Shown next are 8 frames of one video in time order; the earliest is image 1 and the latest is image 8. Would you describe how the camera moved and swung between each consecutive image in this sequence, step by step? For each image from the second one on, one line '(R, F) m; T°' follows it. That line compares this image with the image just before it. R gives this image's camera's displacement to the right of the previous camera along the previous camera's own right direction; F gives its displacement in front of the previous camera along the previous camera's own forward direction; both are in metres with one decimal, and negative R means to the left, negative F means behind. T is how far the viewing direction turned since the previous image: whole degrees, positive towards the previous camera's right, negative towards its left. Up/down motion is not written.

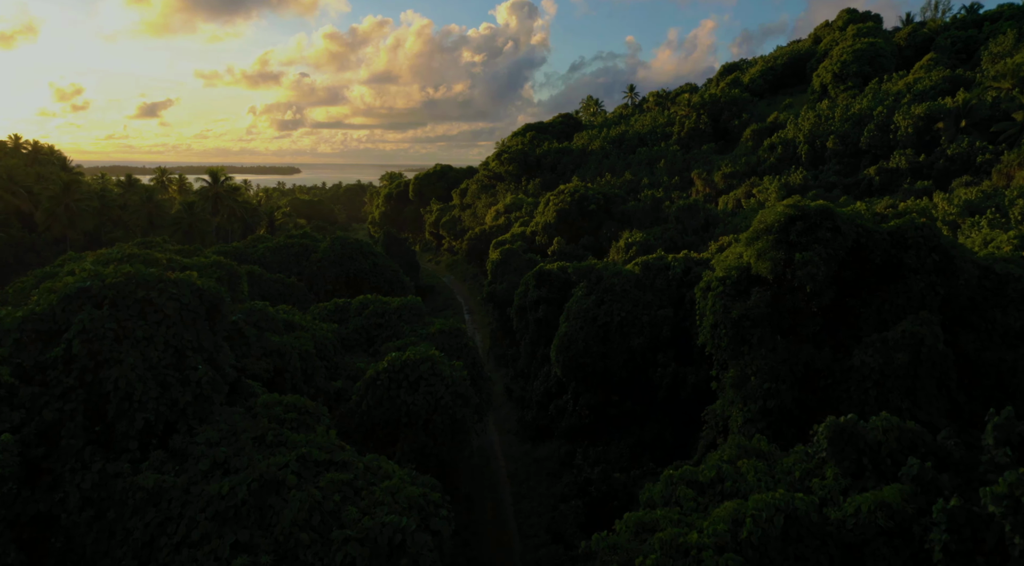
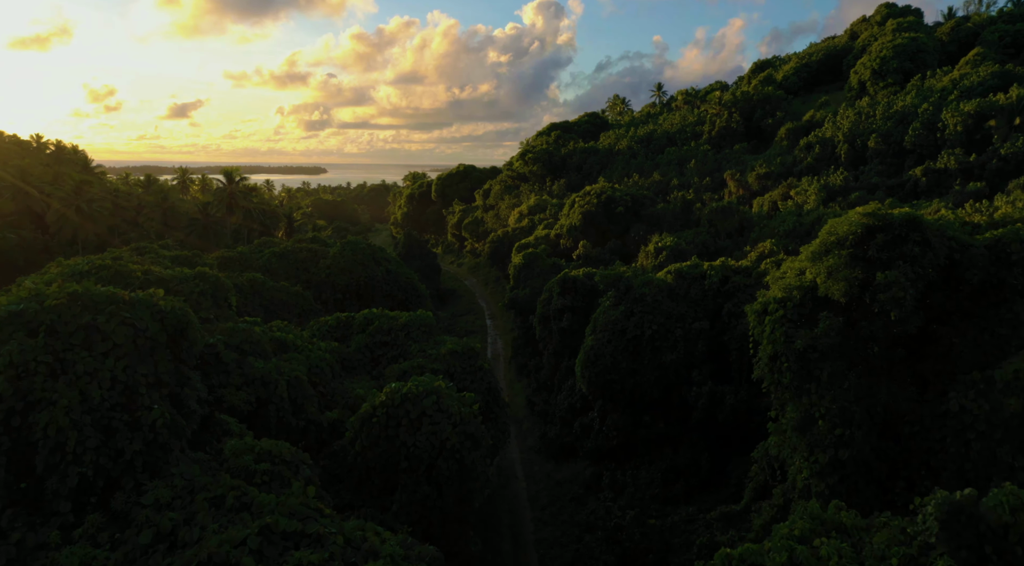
(+0.1, +1.6) m; -2°
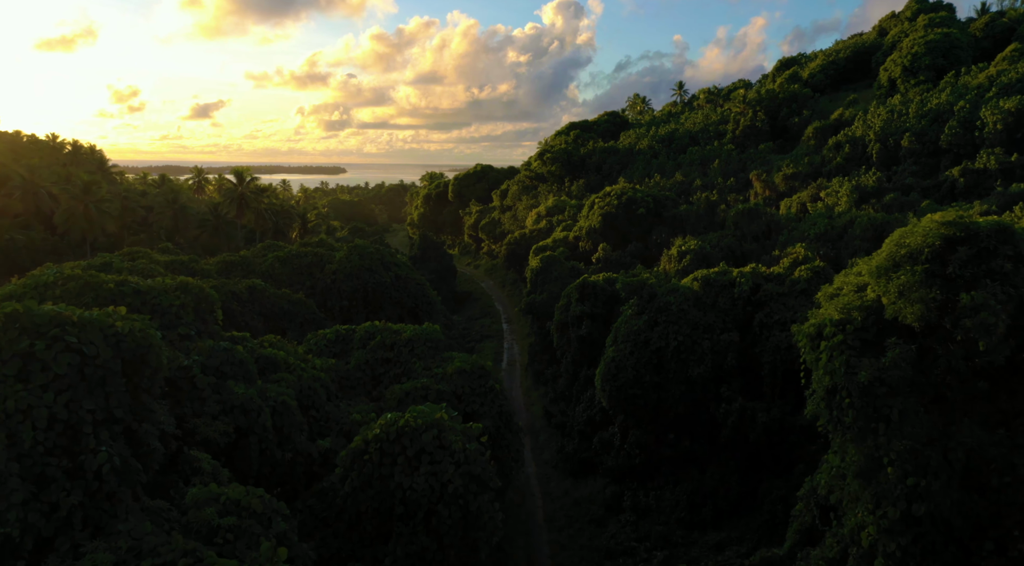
(+0.1, +1.2) m; -2°
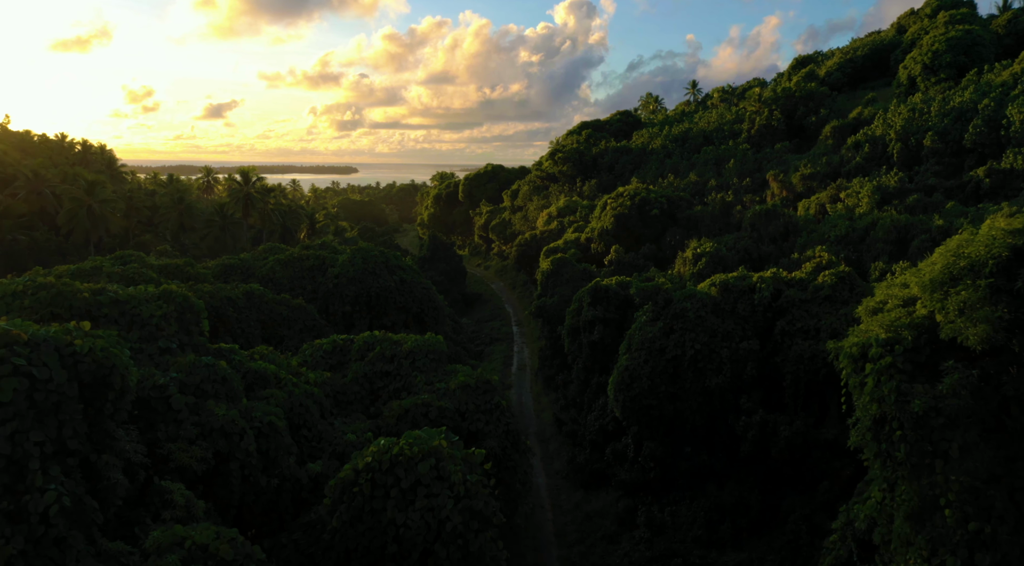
(0.0, +0.8) m; -1°
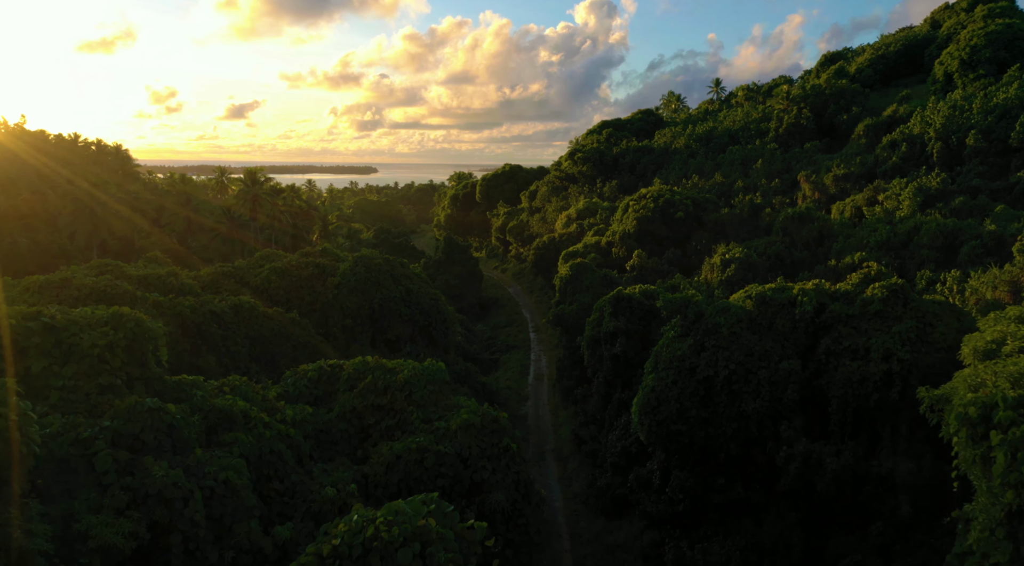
(+0.1, +1.6) m; -2°
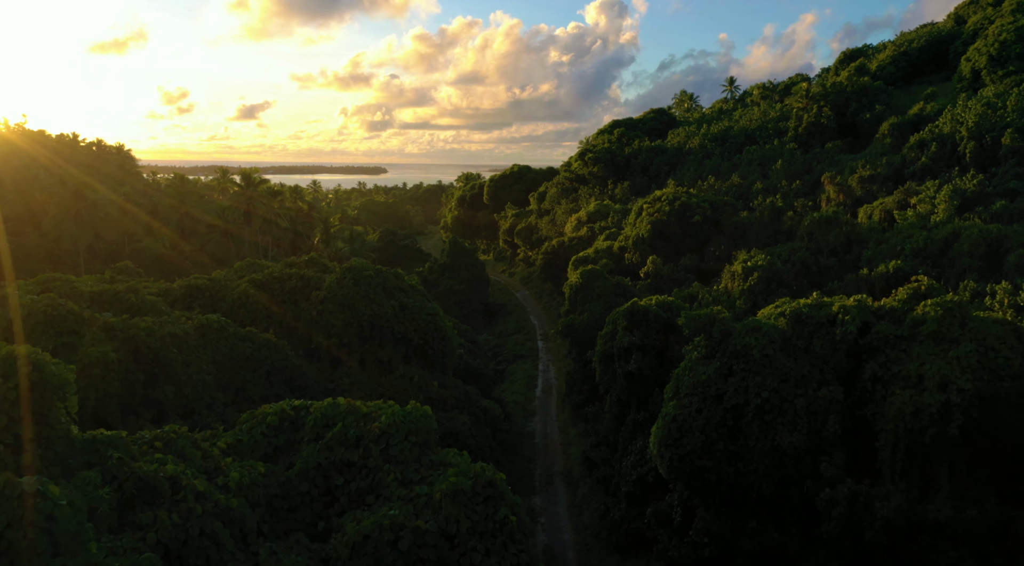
(+0.1, +1.8) m; -1°
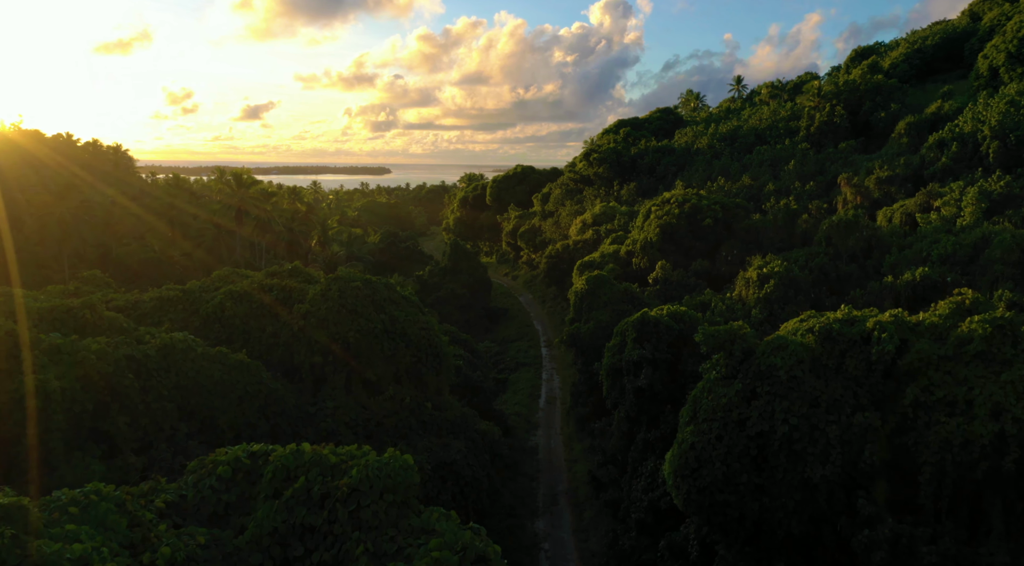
(+0.1, +1.4) m; 0°
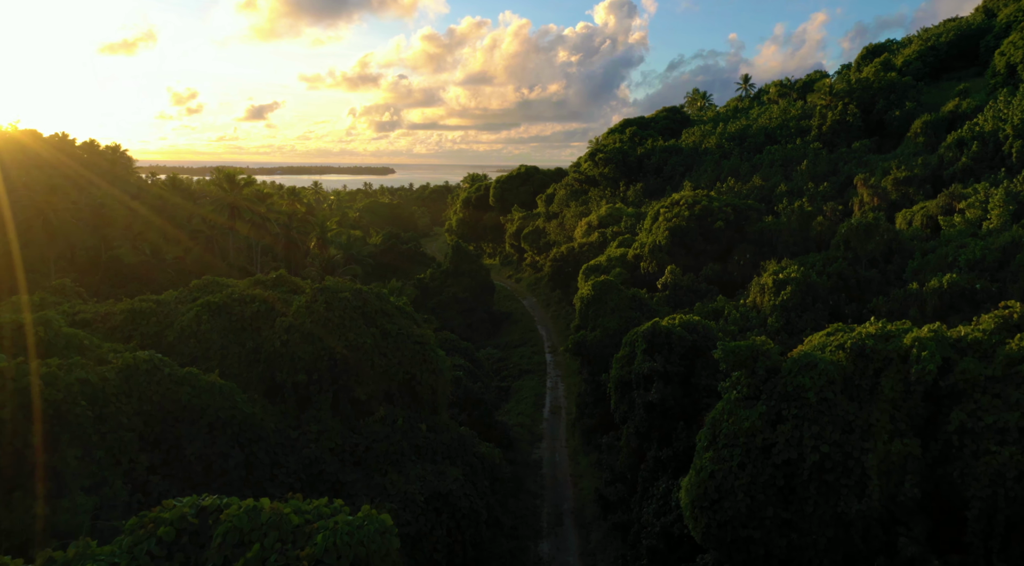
(0.0, +1.2) m; 0°
